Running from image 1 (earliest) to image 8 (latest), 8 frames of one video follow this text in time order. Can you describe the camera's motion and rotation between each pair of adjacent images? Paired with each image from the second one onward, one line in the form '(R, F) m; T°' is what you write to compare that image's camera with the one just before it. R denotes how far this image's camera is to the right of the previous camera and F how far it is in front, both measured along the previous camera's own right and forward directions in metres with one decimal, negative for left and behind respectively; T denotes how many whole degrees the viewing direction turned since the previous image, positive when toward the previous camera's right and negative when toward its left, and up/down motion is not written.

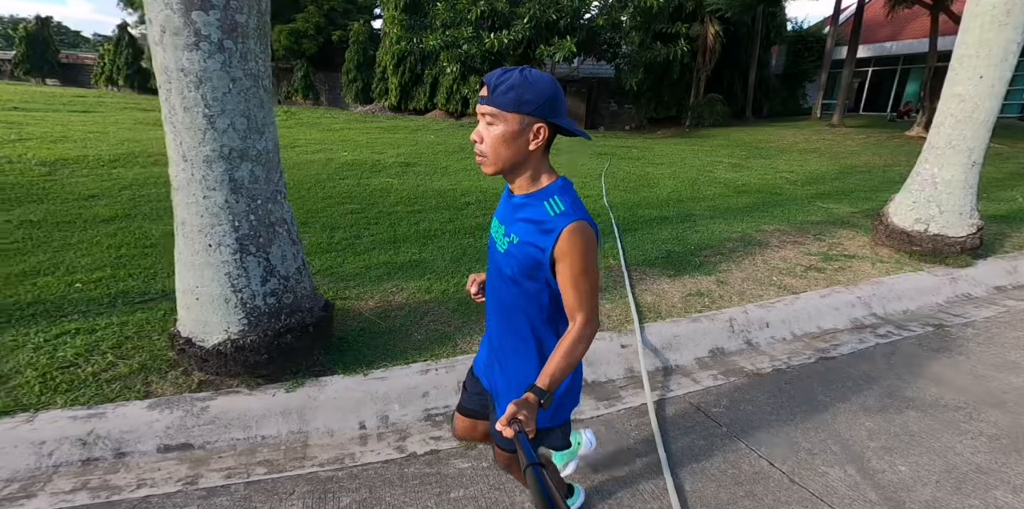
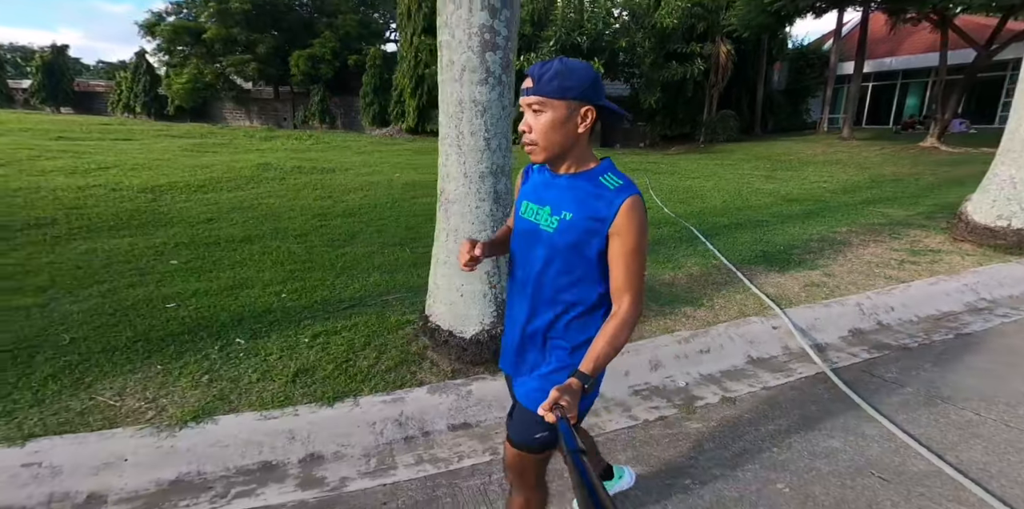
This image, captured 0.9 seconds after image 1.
(-1.4, -0.5) m; +2°
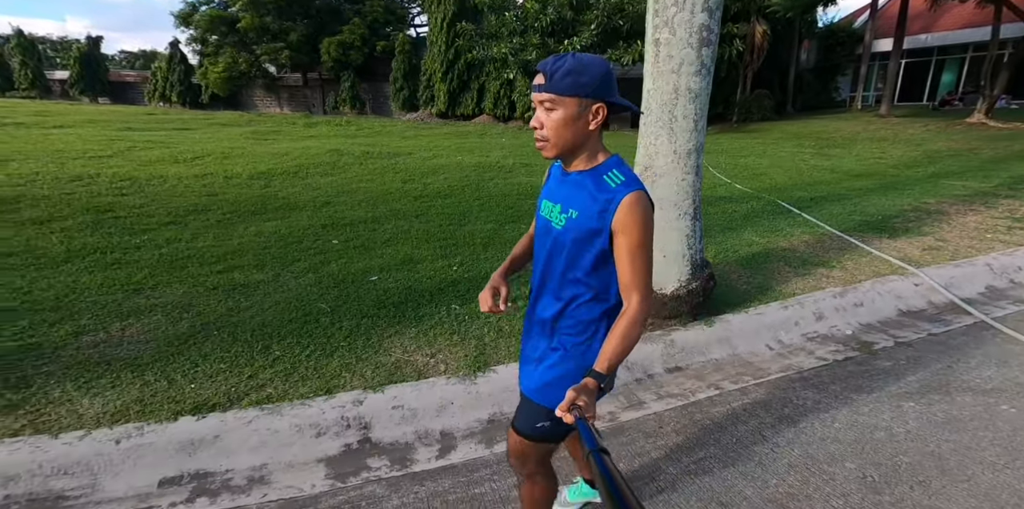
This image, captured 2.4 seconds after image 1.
(-1.4, -0.5) m; 0°
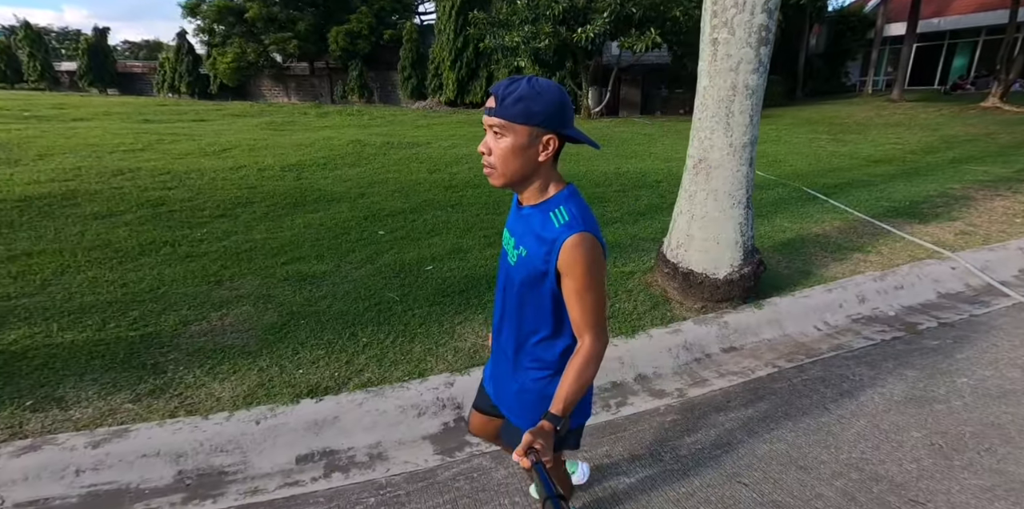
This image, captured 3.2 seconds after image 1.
(-0.4, -0.2) m; 0°
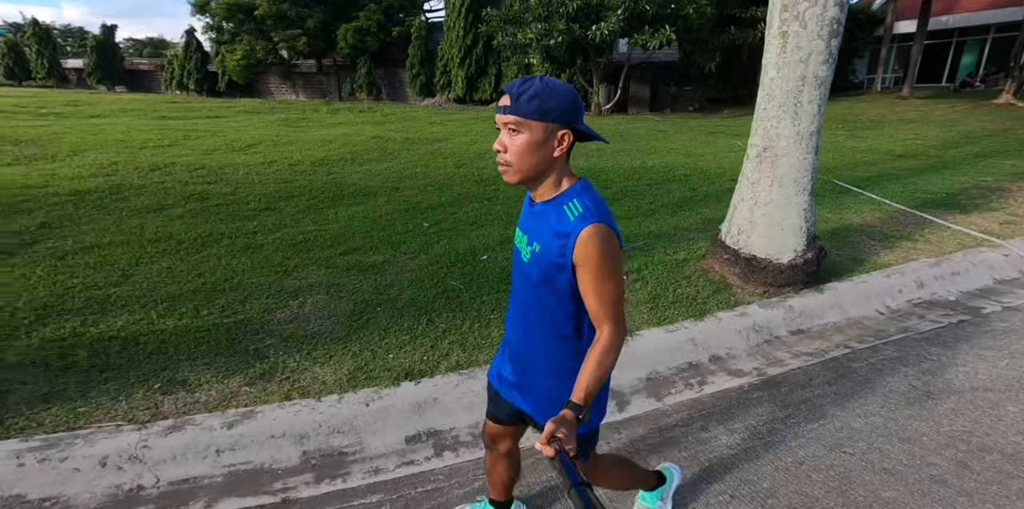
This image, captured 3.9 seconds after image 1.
(-0.5, -0.1) m; 0°
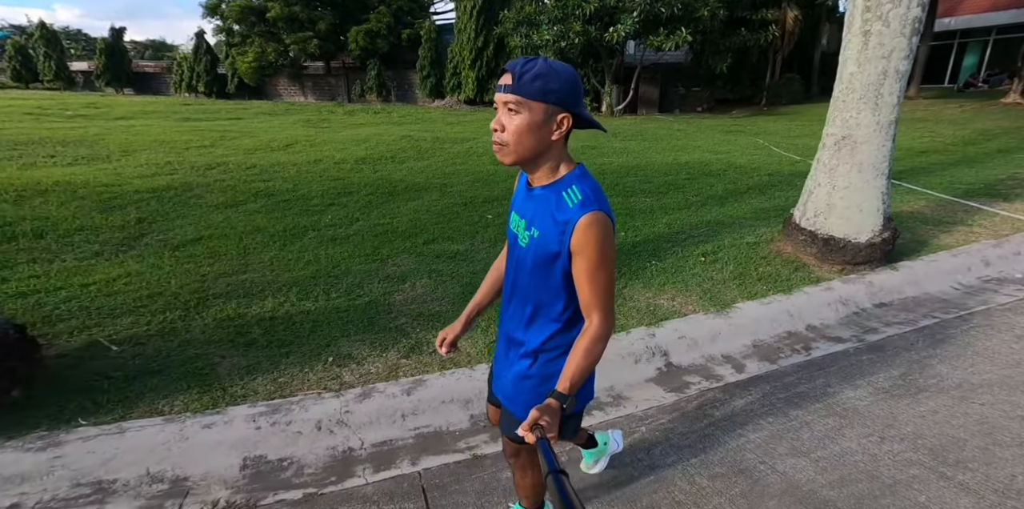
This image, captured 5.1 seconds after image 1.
(-0.8, -0.2) m; +1°
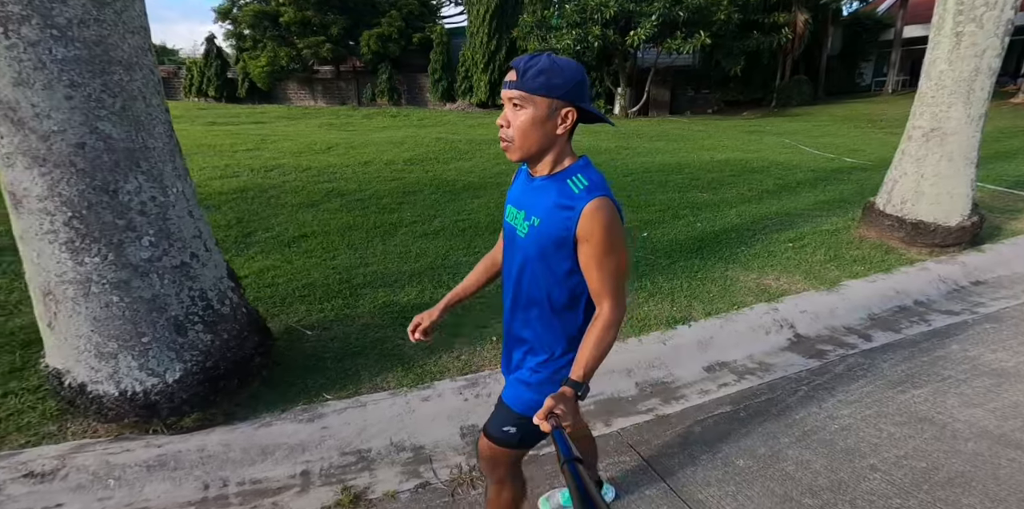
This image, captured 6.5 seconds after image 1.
(-0.9, -0.2) m; +1°
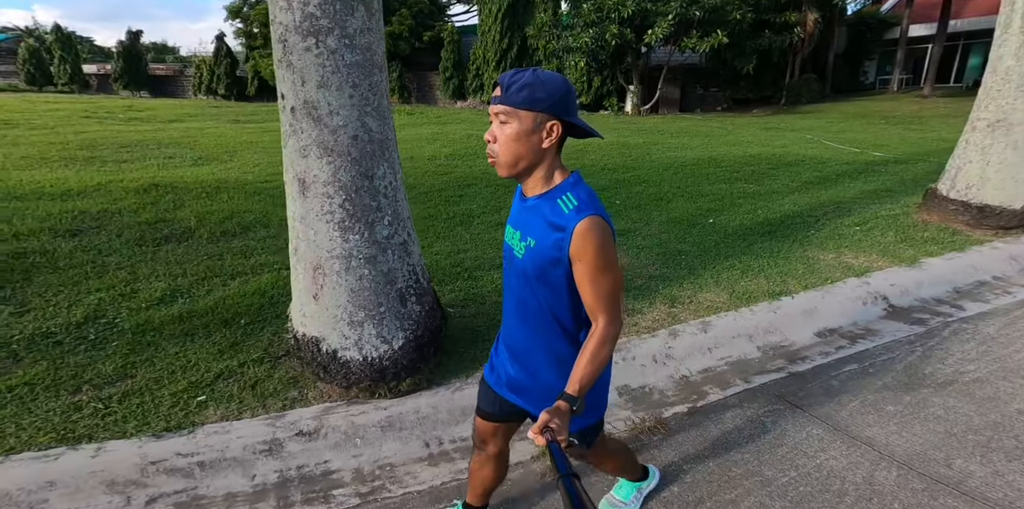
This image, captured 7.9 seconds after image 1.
(-0.8, -0.2) m; +1°
